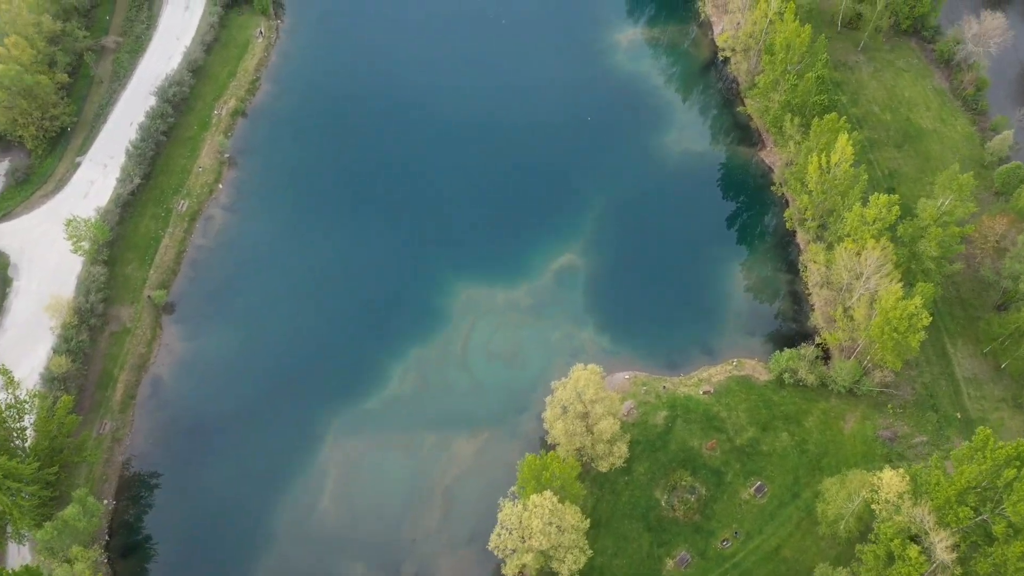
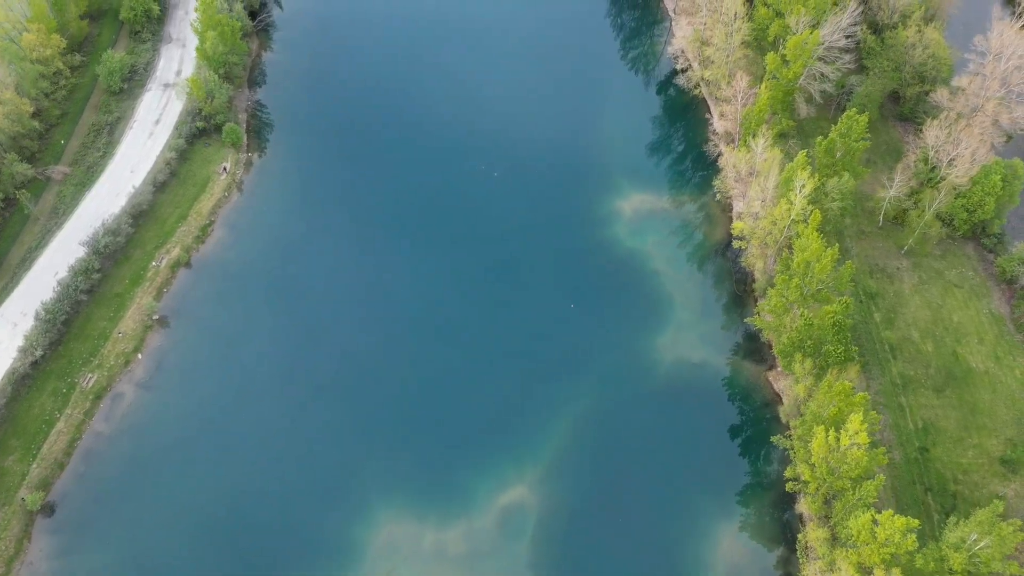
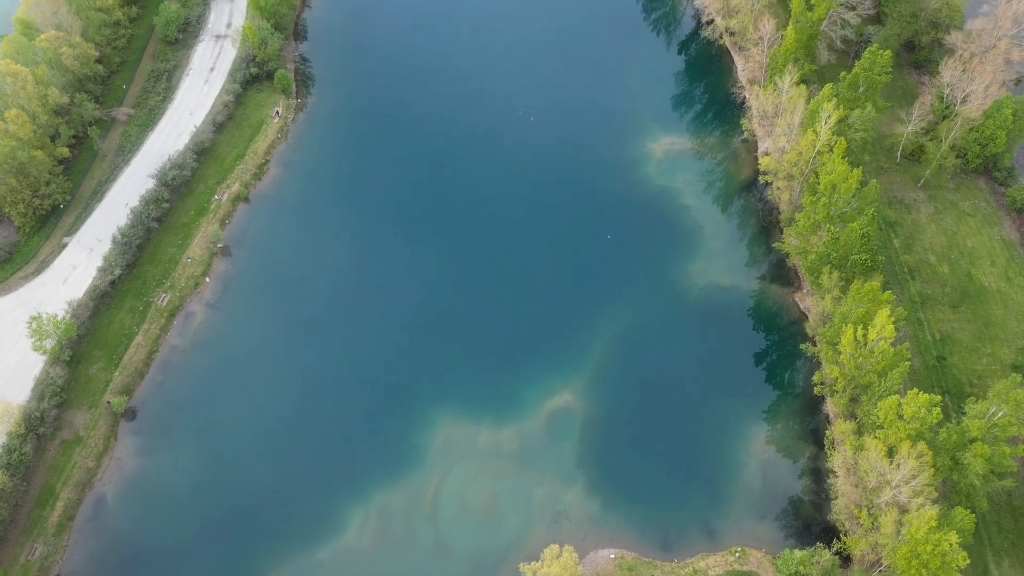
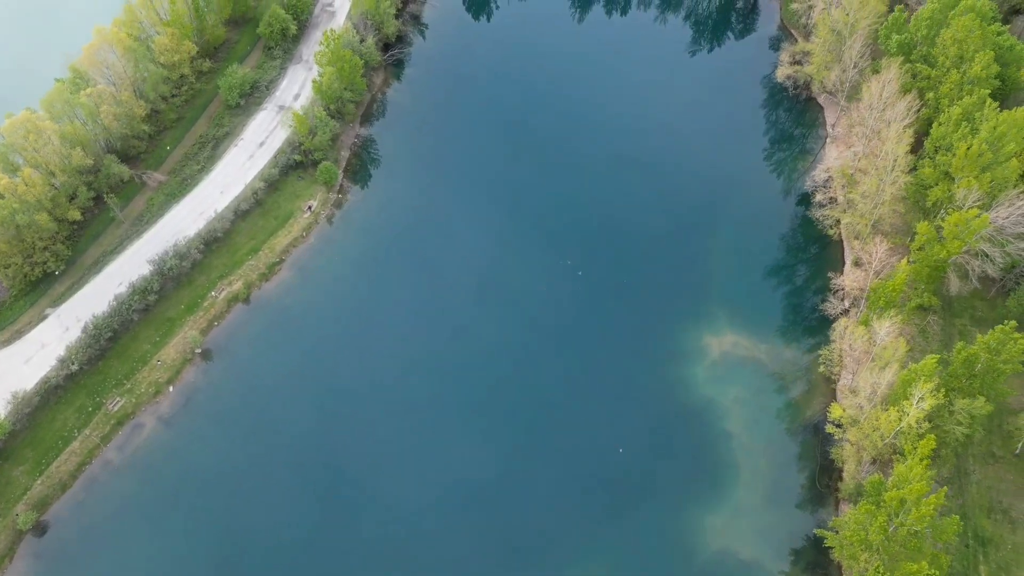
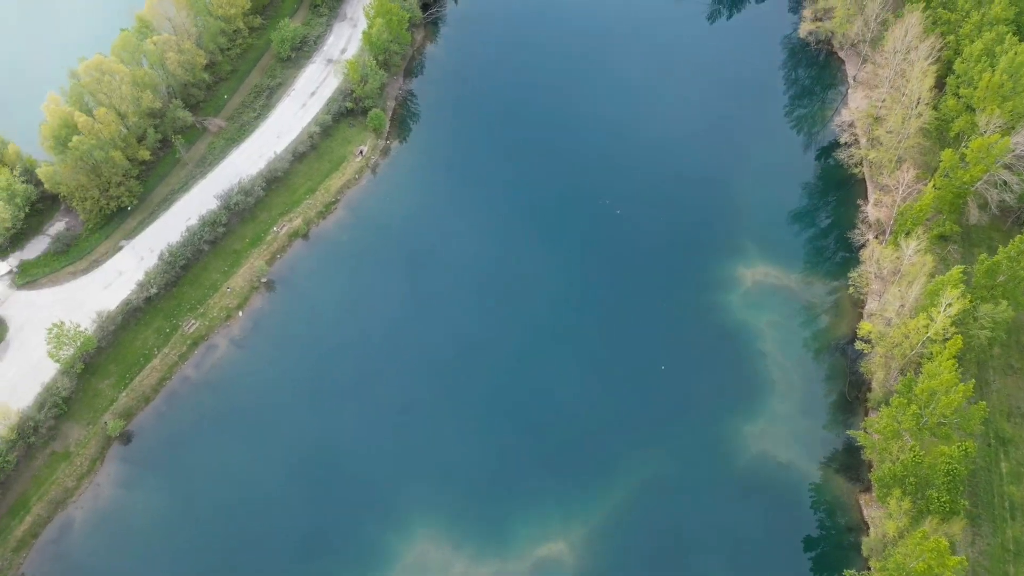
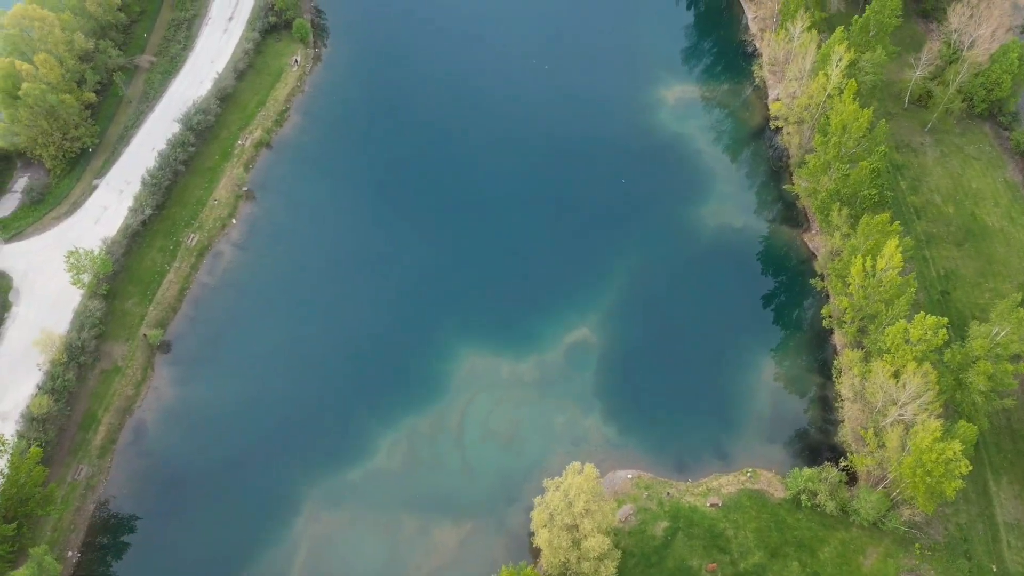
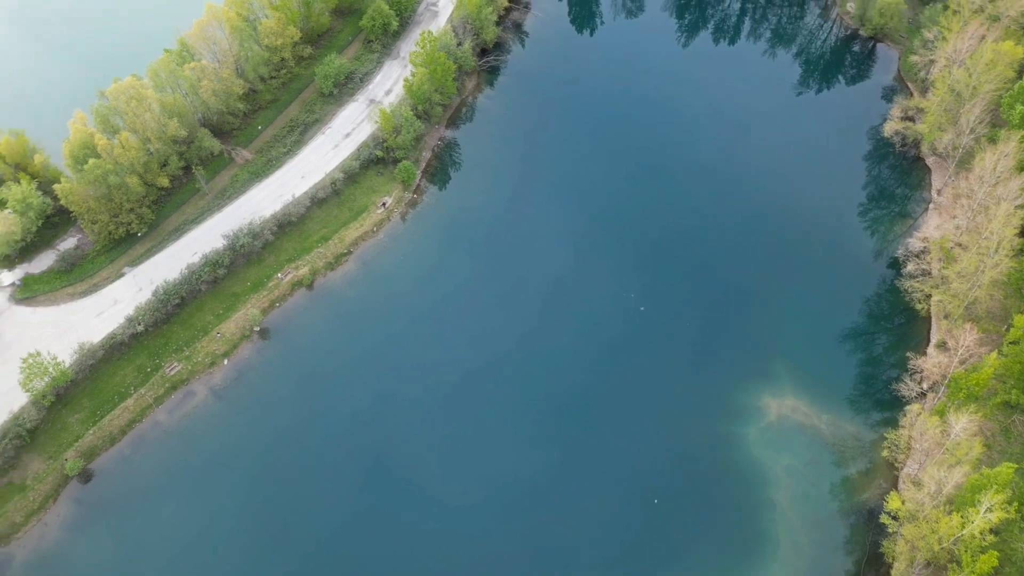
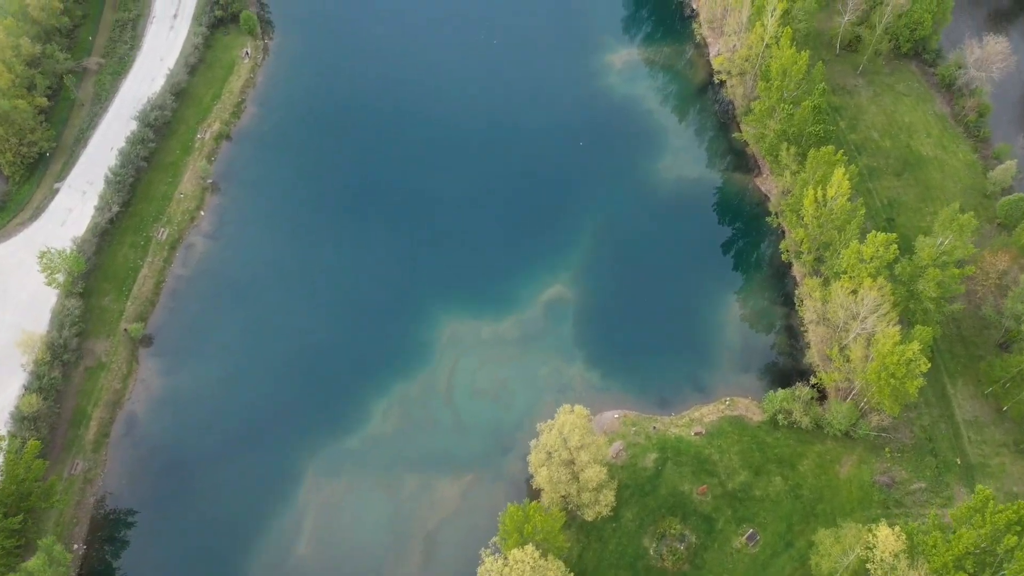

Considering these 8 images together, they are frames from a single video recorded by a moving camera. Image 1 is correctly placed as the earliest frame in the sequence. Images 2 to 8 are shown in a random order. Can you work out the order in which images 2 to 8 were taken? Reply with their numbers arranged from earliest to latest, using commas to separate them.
8, 6, 3, 2, 5, 4, 7
